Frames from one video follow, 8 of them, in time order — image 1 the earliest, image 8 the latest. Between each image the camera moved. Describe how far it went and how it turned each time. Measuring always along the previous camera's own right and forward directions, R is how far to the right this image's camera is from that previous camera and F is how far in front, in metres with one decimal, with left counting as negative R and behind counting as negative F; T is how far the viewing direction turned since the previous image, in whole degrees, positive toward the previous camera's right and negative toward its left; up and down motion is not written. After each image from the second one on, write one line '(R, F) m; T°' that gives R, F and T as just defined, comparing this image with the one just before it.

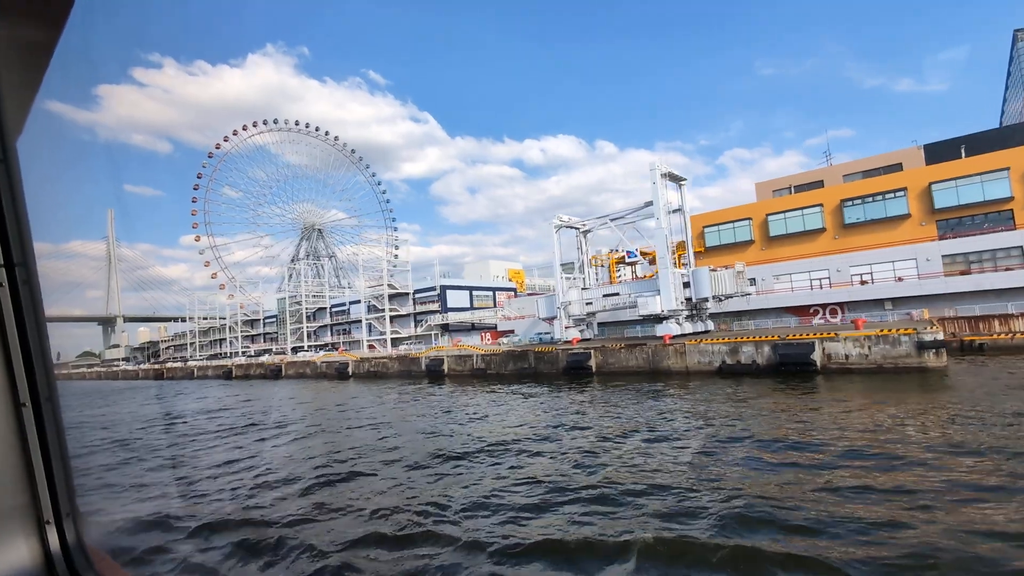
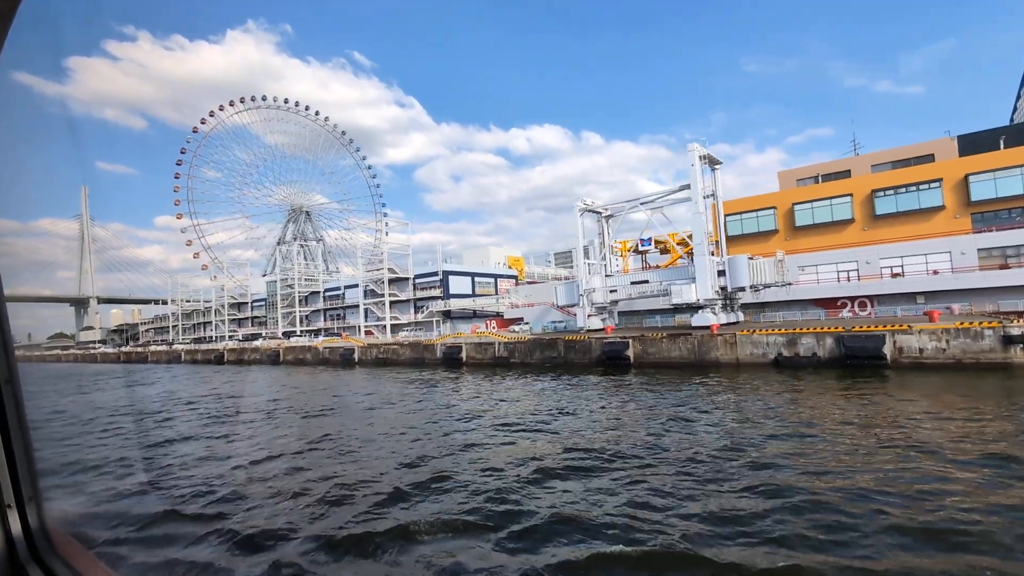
(-1.8, +1.2) m; +2°
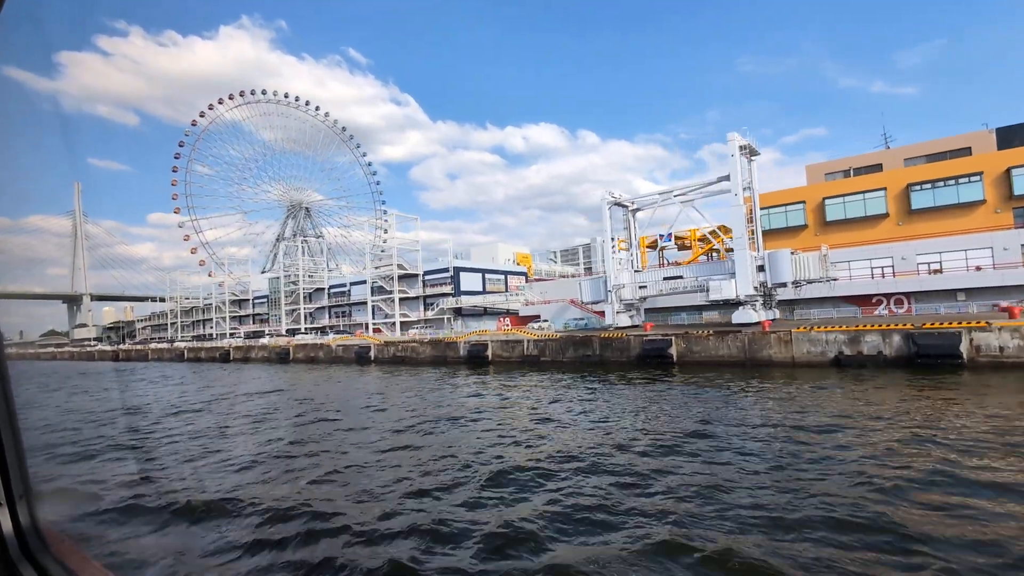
(-1.4, +0.9) m; +1°
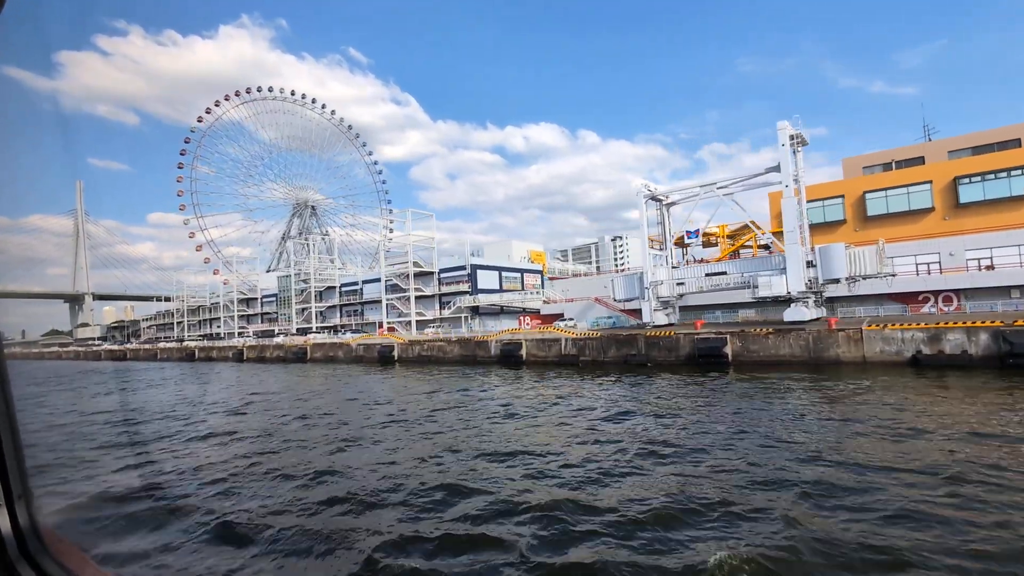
(-1.4, +0.9) m; 0°
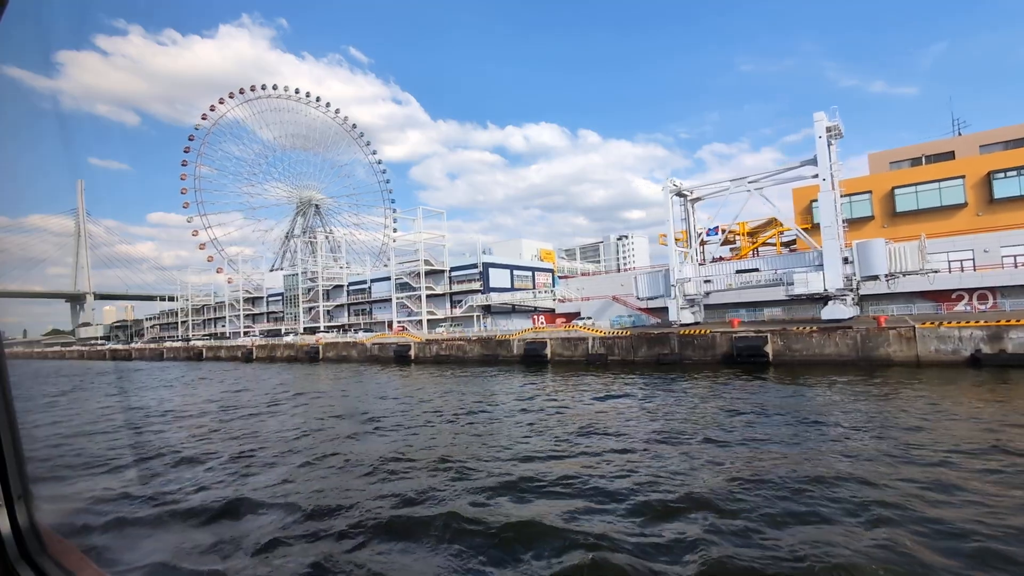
(-1.0, +0.6) m; 0°
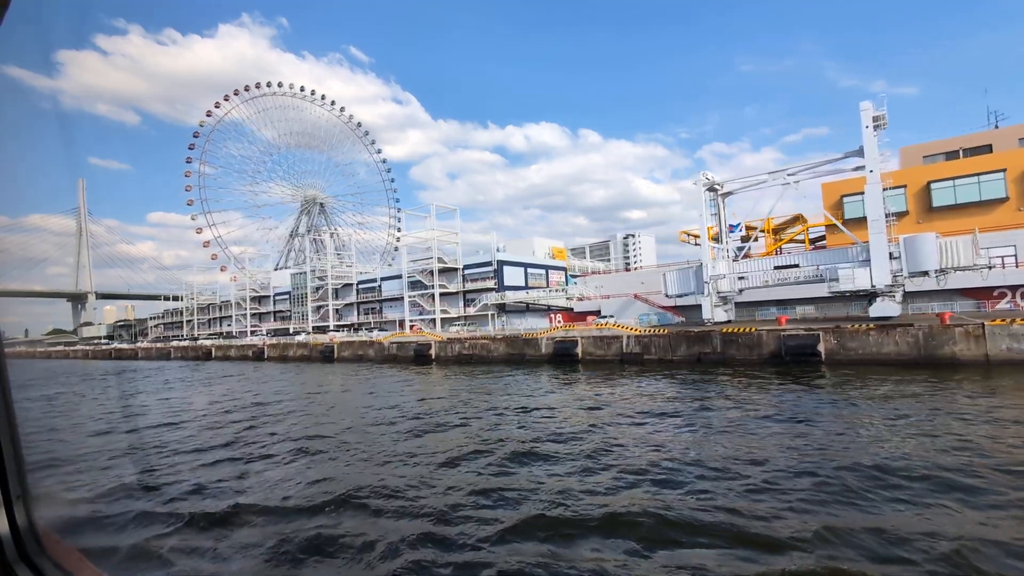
(-1.1, +0.7) m; 0°
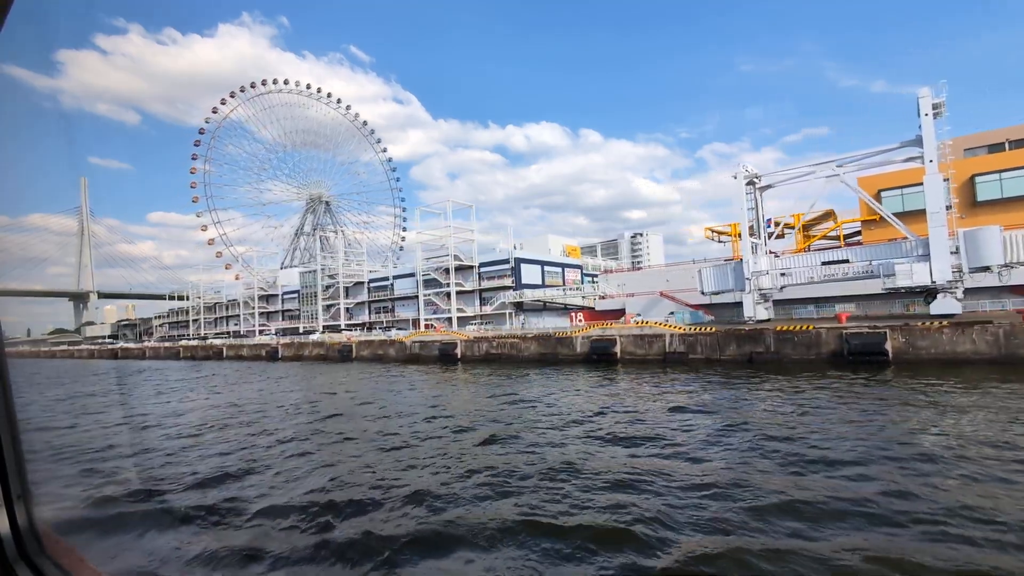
(-1.3, +0.8) m; 0°
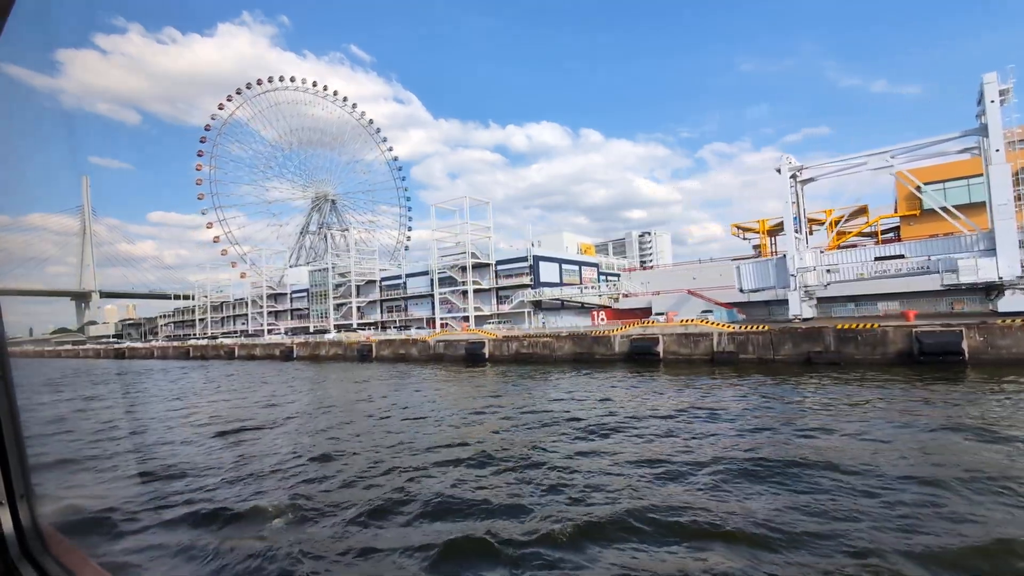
(-1.3, +0.8) m; 0°
